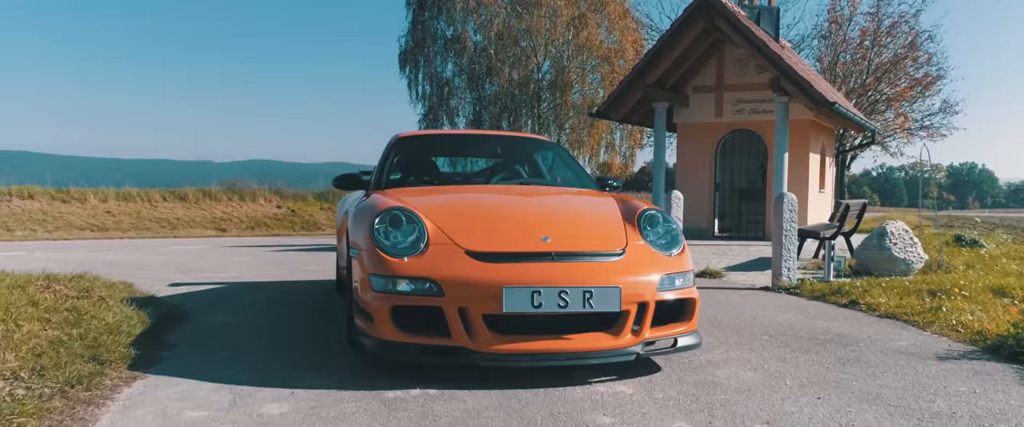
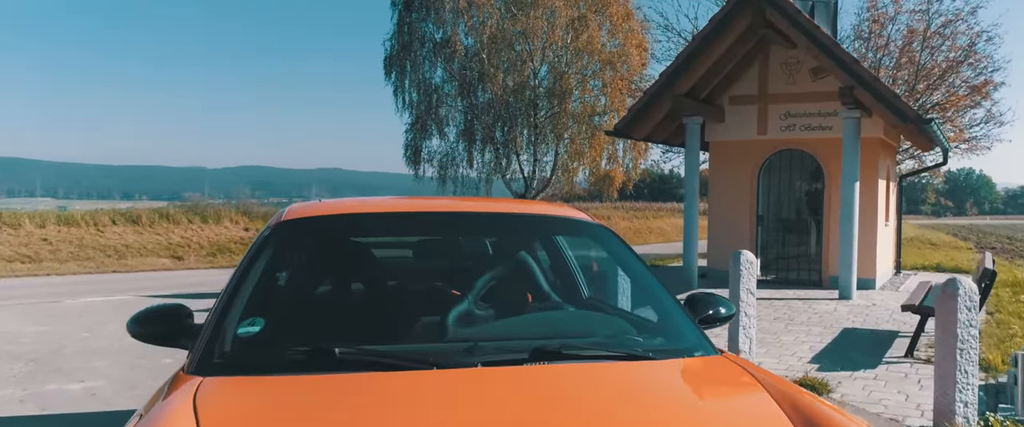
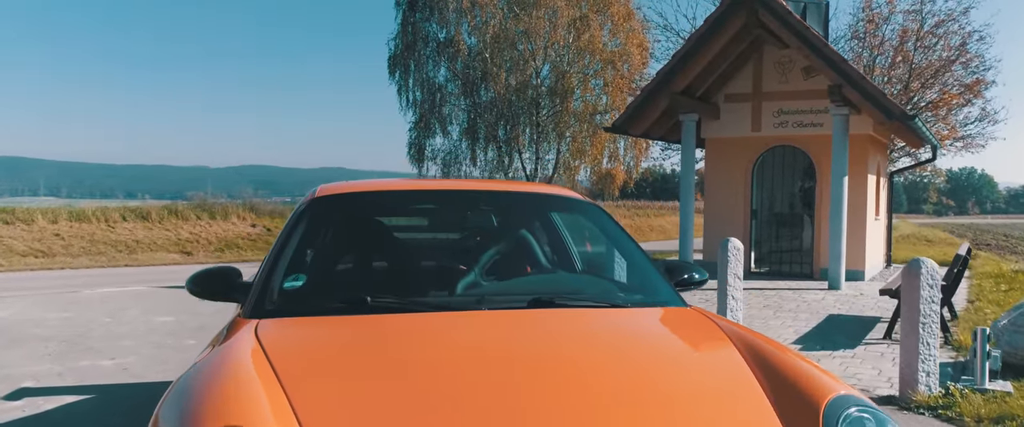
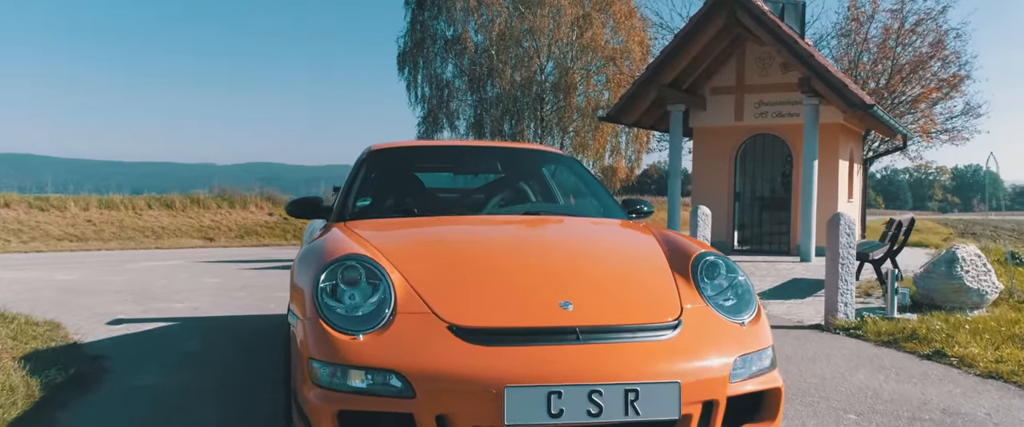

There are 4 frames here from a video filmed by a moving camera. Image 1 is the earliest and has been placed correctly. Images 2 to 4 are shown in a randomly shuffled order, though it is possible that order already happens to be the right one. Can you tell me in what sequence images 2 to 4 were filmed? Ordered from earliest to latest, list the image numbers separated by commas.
4, 3, 2
